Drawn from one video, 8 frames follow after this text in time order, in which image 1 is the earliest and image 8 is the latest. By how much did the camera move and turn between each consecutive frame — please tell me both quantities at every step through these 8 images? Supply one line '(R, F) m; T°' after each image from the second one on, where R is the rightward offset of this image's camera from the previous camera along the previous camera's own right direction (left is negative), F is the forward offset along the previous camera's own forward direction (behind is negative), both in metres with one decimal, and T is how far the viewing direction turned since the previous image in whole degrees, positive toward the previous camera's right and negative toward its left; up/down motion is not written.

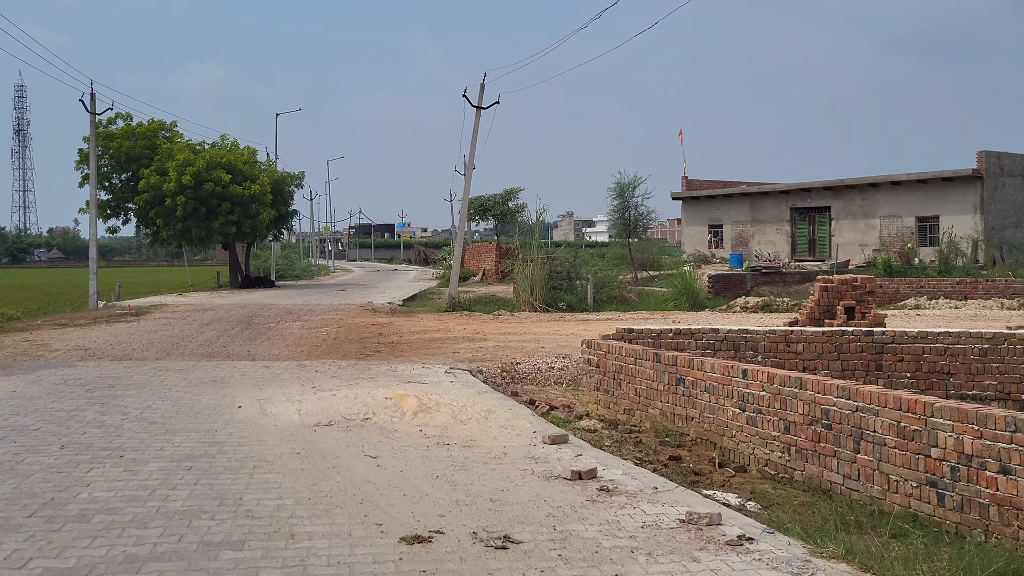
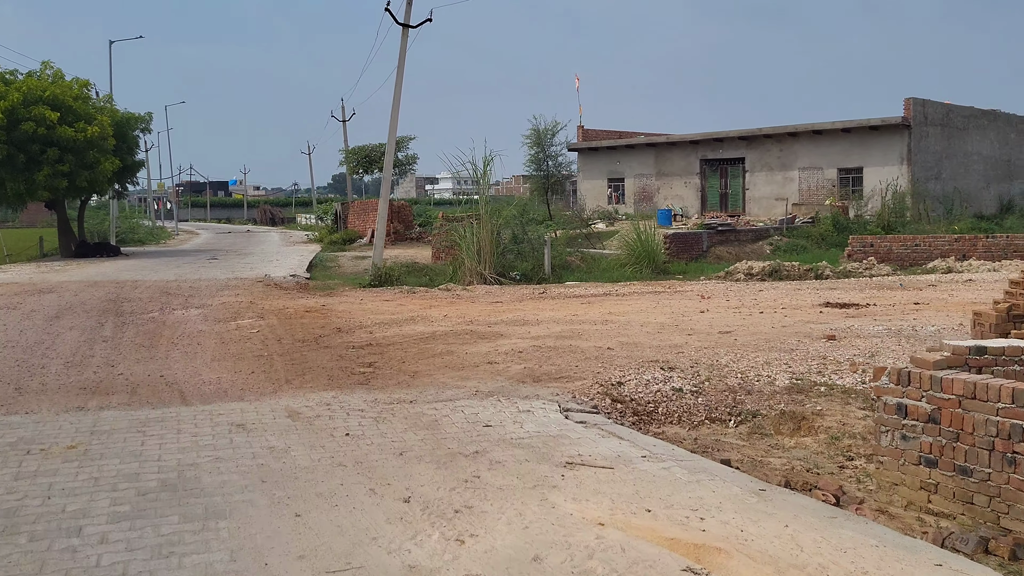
(-2.1, +4.9) m; +10°
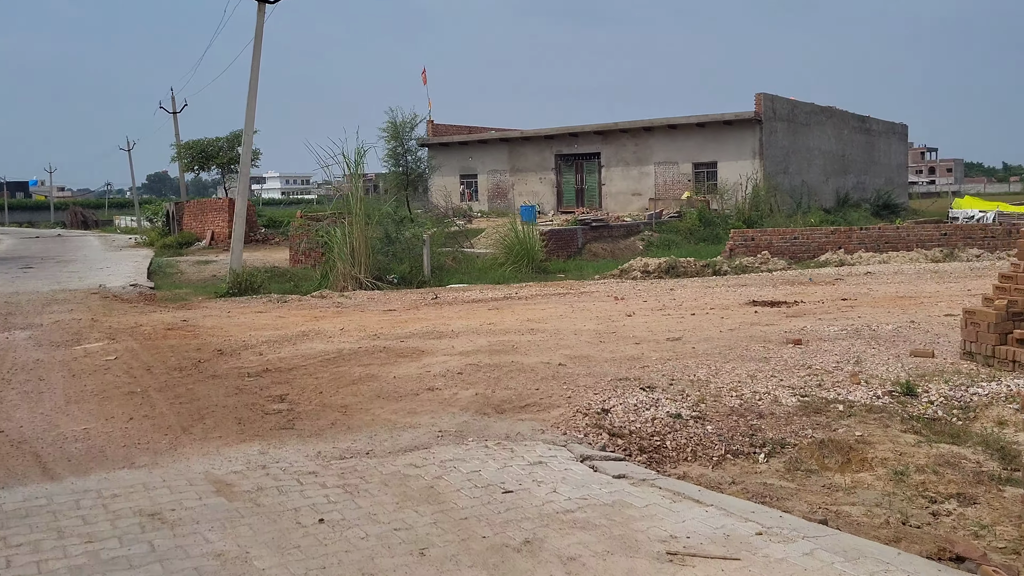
(-0.8, +1.6) m; +10°
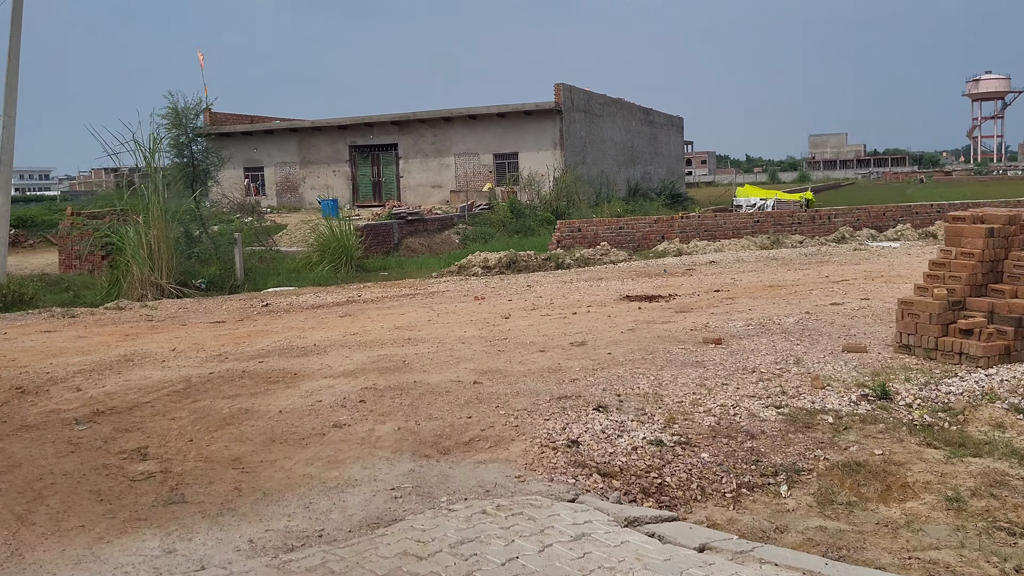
(-0.9, +1.4) m; +14°
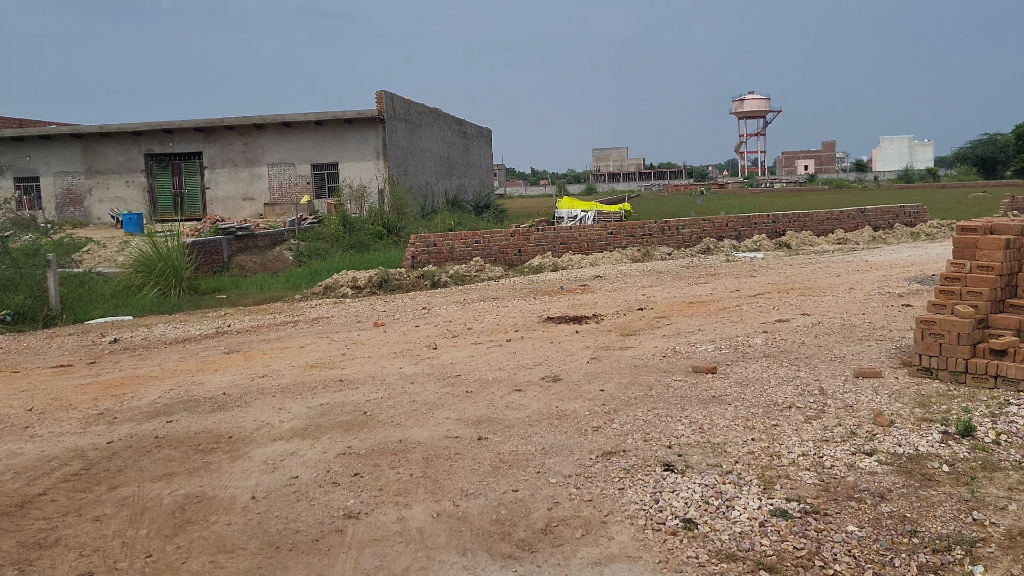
(-1.3, +1.4) m; +13°
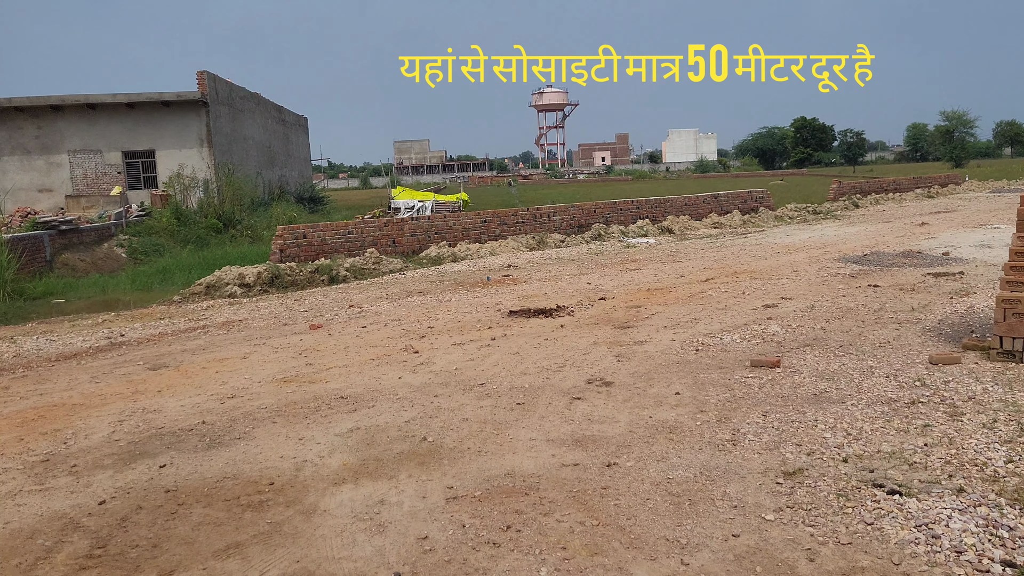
(-1.5, +1.3) m; +12°
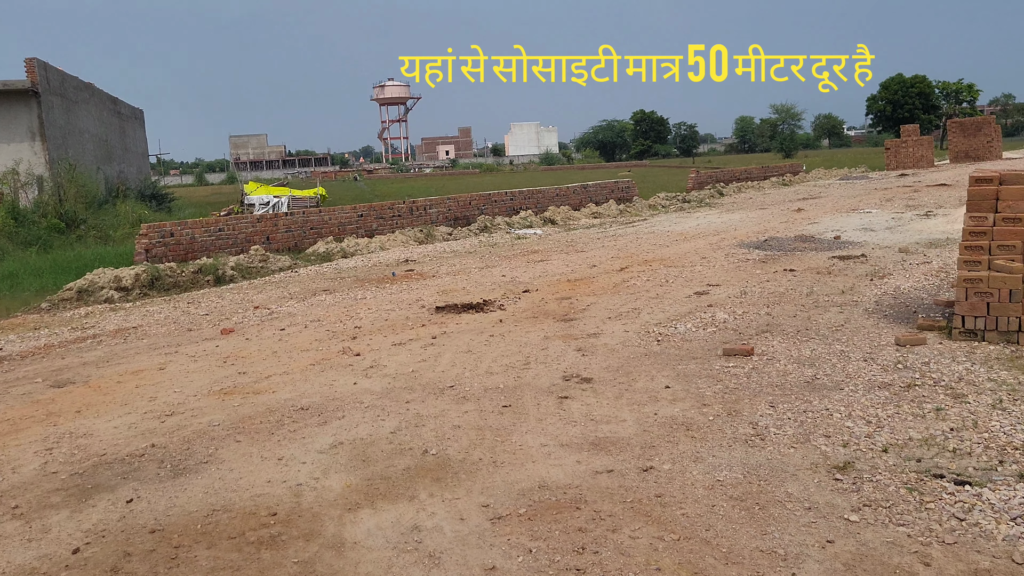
(-0.8, +0.5) m; +9°
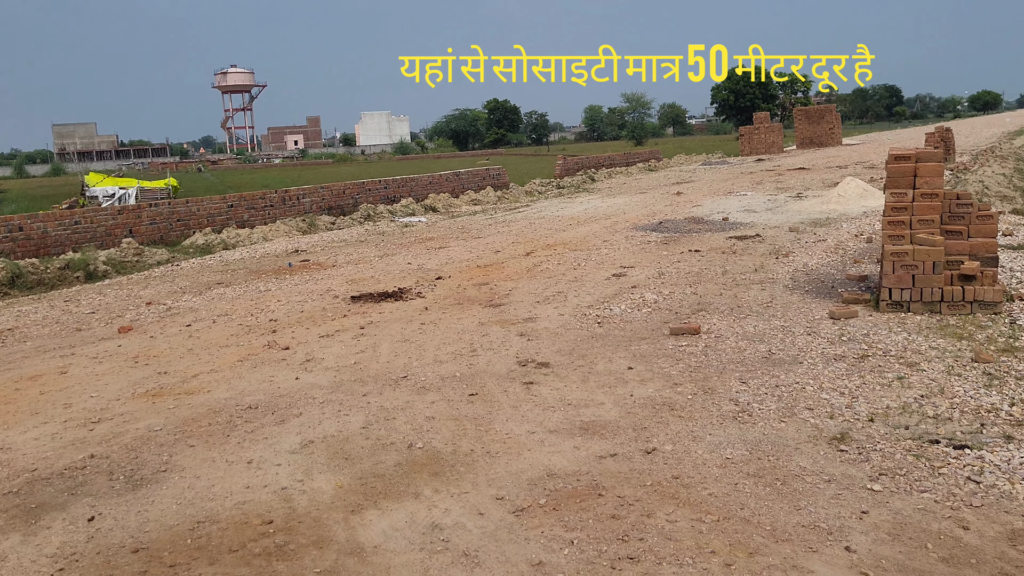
(-0.6, +0.2) m; +9°
